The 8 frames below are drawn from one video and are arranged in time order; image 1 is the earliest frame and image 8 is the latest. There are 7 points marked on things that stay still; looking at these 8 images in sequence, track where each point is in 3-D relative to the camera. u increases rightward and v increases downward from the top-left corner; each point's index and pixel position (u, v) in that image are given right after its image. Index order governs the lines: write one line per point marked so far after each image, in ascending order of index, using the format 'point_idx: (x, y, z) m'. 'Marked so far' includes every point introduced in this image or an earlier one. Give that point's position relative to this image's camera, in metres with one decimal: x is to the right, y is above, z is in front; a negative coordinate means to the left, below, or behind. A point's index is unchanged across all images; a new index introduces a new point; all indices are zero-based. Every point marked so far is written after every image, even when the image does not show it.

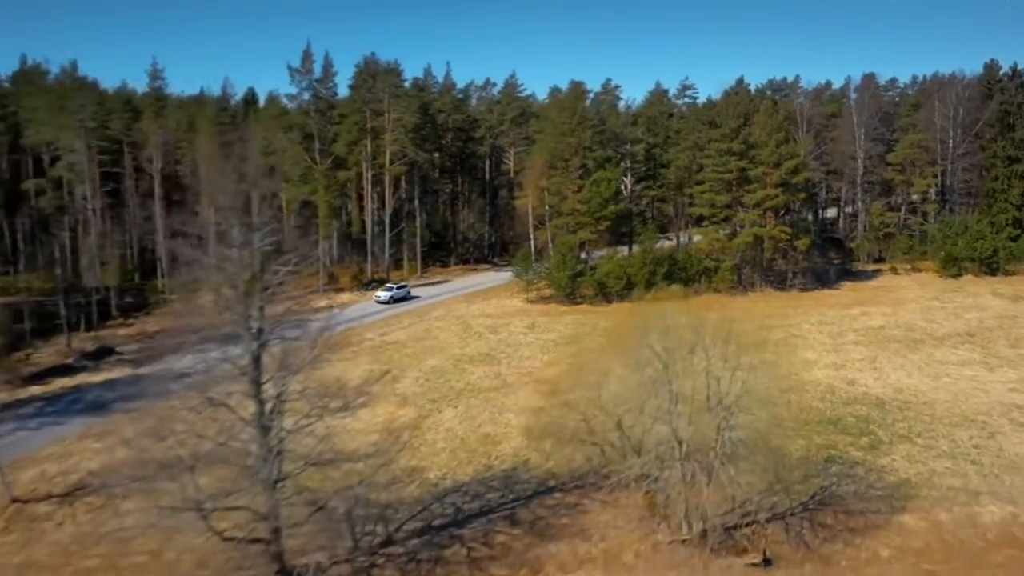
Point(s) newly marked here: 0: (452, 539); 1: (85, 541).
0: (-1.3, -5.1, +18.9) m
1: (-8.7, -5.1, +18.6) m
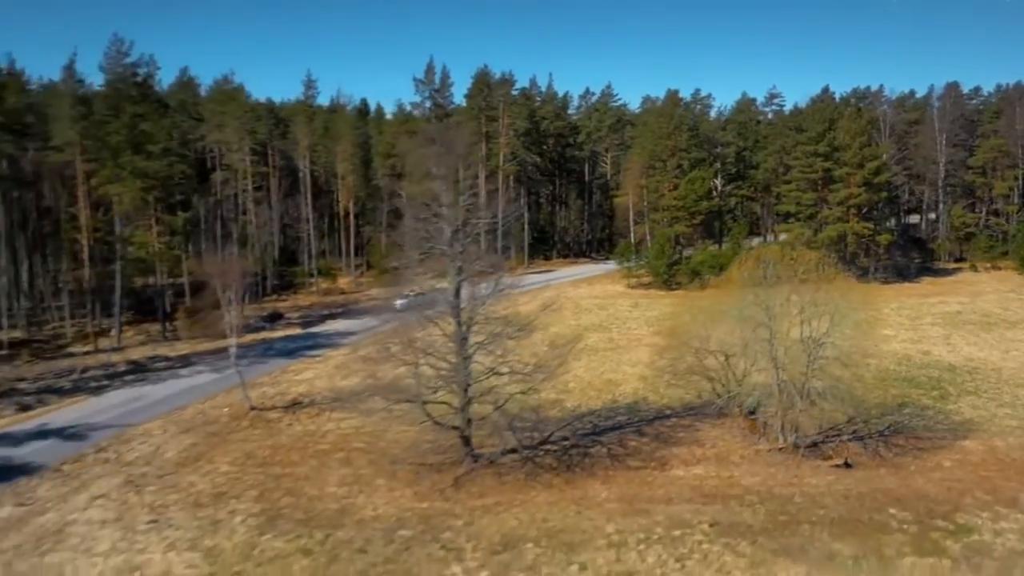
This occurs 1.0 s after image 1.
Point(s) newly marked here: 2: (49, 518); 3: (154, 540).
0: (+2.2, -4.0, +24.1) m
1: (-5.3, -3.9, +24.4) m
2: (-9.5, -4.7, +18.7) m
3: (-7.0, -4.9, +17.9) m
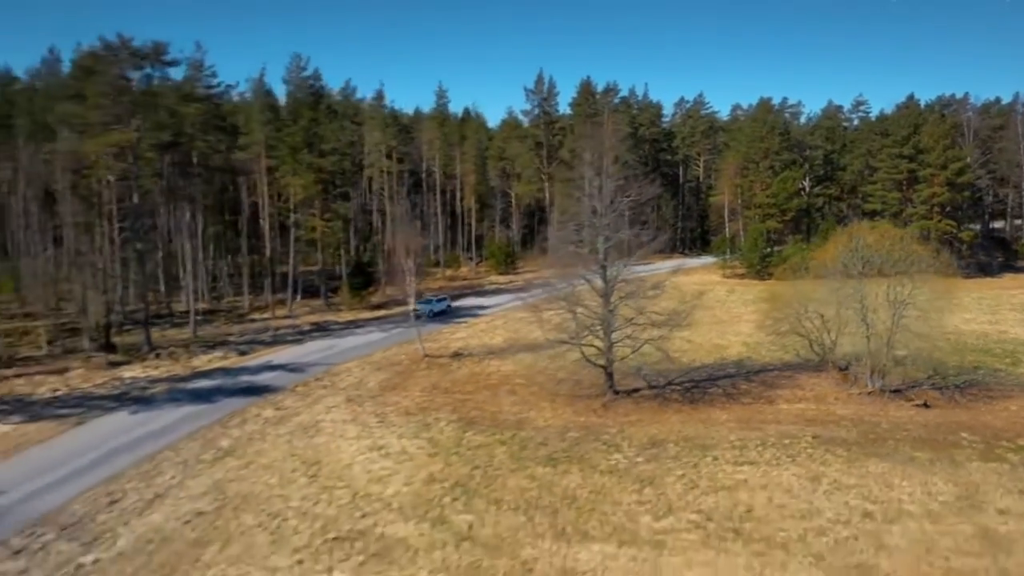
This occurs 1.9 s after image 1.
0: (+6.4, -3.0, +29.1) m
1: (-1.0, -2.8, +30.1) m
2: (-5.6, -3.5, +24.7) m
3: (-3.3, -3.7, +23.7) m
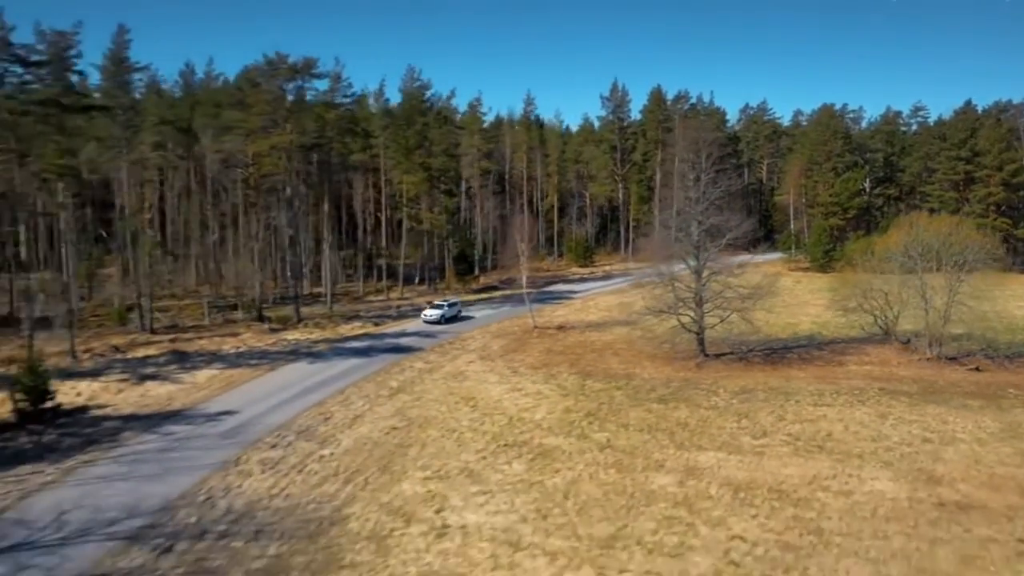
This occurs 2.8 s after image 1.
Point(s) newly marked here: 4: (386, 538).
0: (+10.2, -2.3, +33.6) m
1: (+2.9, -2.0, +34.9) m
2: (-2.0, -2.6, +29.8) m
3: (+0.3, -2.9, +28.7) m
4: (-2.3, -4.6, +16.7) m
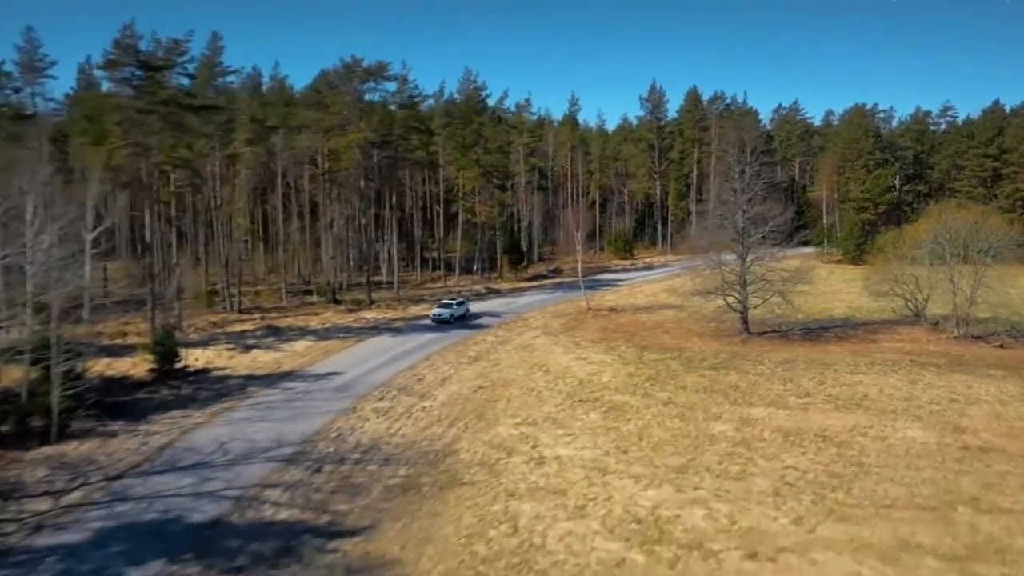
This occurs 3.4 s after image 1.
0: (+12.6, -1.6, +36.6) m
1: (+5.3, -1.4, +38.0) m
2: (+0.2, -1.9, +33.1) m
3: (+2.5, -2.2, +31.9) m
4: (-0.4, -3.9, +19.9) m
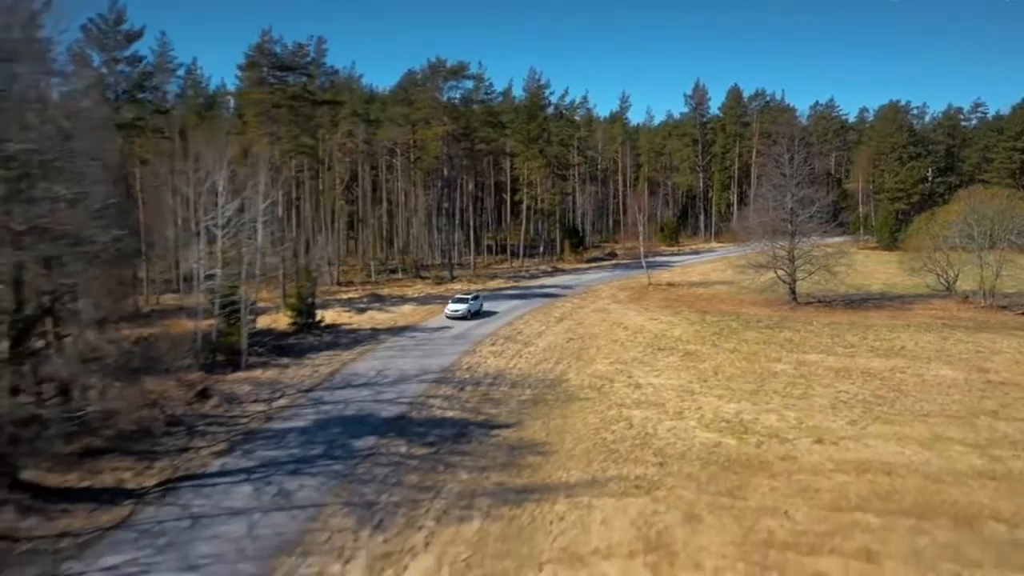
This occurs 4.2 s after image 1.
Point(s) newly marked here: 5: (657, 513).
0: (+15.8, -0.5, +40.9) m
1: (+8.6, -0.2, +42.6) m
2: (+3.4, -0.8, +37.7) m
3: (+5.6, -1.0, +36.5) m
4: (+2.4, -2.7, +24.6) m
5: (+2.5, -3.9, +15.8) m
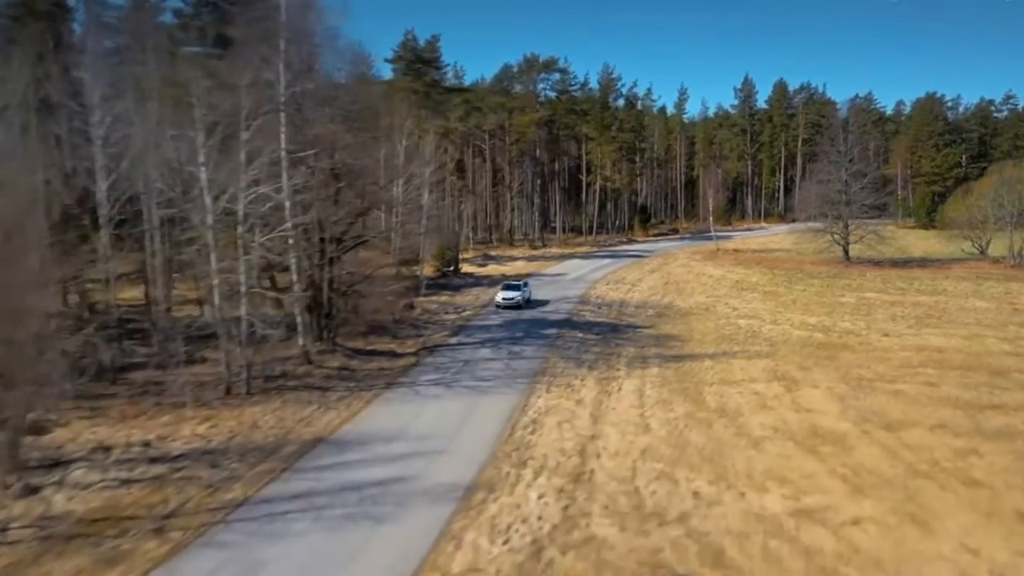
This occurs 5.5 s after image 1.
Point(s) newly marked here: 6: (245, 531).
0: (+20.6, +1.4, +47.2) m
1: (+13.4, +1.7, +49.1) m
2: (+8.1, +1.2, +44.4) m
3: (+10.3, +0.9, +43.1) m
4: (+6.7, -0.8, +31.3) m
5: (+6.6, -1.9, +22.5) m
6: (-3.5, -3.2, +12.1) m
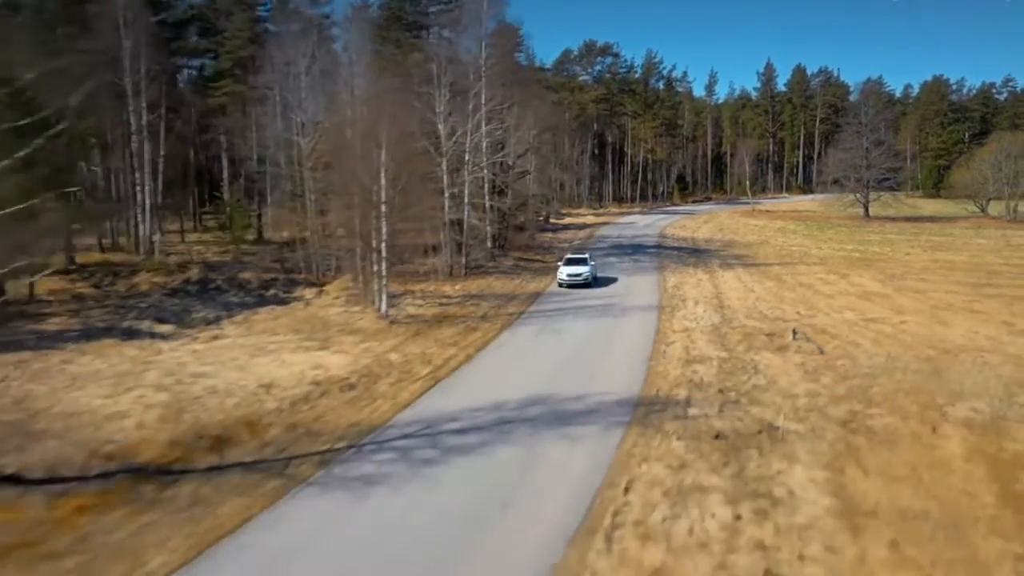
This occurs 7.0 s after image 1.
0: (+24.7, +4.3, +55.1) m
1: (+17.5, +4.6, +57.0) m
2: (+12.2, +4.0, +52.3) m
3: (+14.4, +3.7, +51.0) m
4: (+10.8, +1.9, +39.2) m
5: (+10.7, +0.7, +30.4) m
6: (+0.6, -0.7, +20.0) m
